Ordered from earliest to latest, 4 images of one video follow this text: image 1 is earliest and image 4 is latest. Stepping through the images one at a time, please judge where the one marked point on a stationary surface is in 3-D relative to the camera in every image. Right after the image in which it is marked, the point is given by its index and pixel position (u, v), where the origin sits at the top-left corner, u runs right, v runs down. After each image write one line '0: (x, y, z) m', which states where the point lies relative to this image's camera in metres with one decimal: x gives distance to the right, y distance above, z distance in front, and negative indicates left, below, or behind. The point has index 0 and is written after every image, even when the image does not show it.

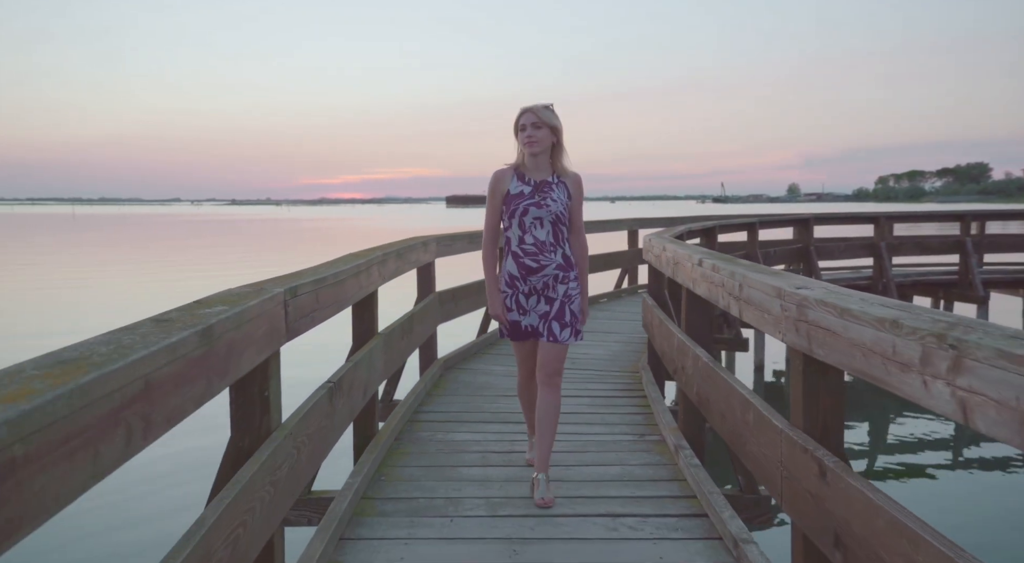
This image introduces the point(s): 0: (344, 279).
0: (-0.7, 0.0, +2.7) m
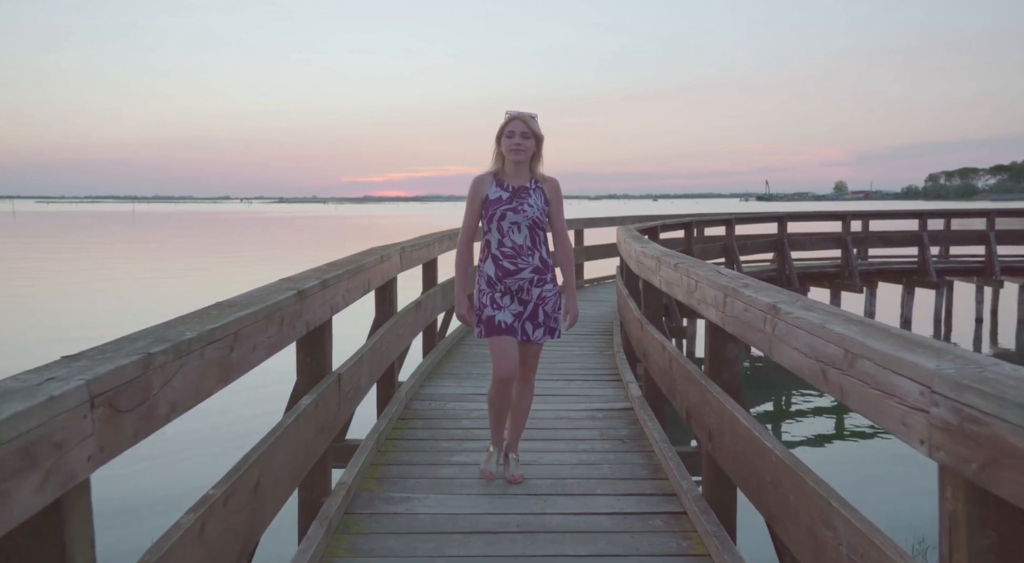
0: (-0.7, +0.3, +4.9) m
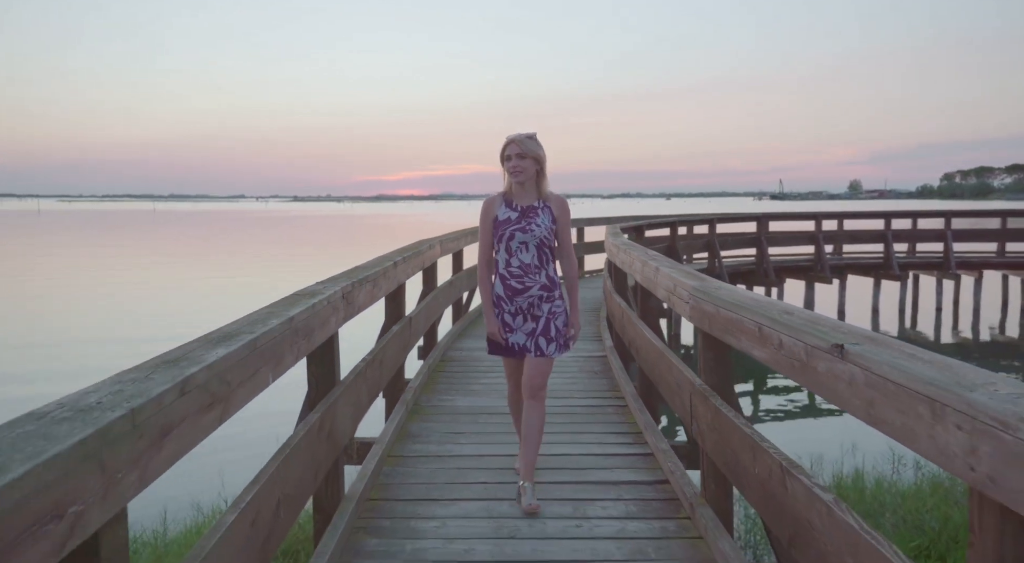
0: (-0.6, +0.4, +6.5) m
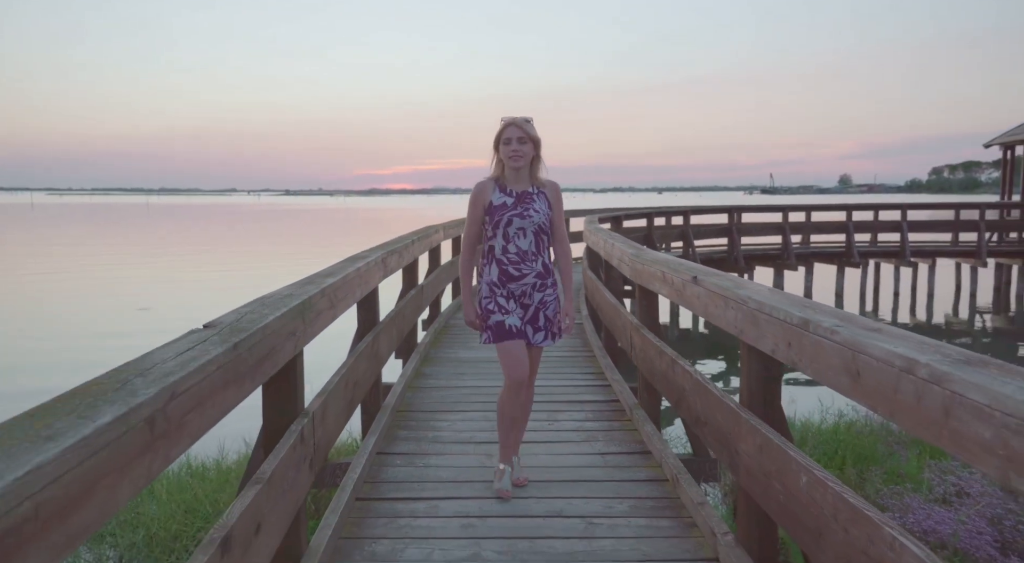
0: (-0.7, +0.6, +7.6) m
